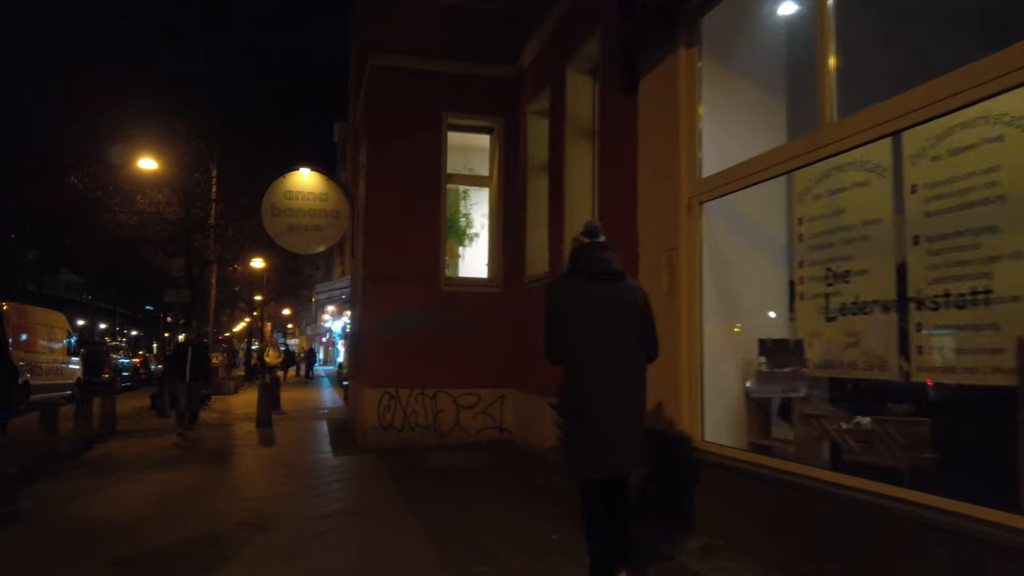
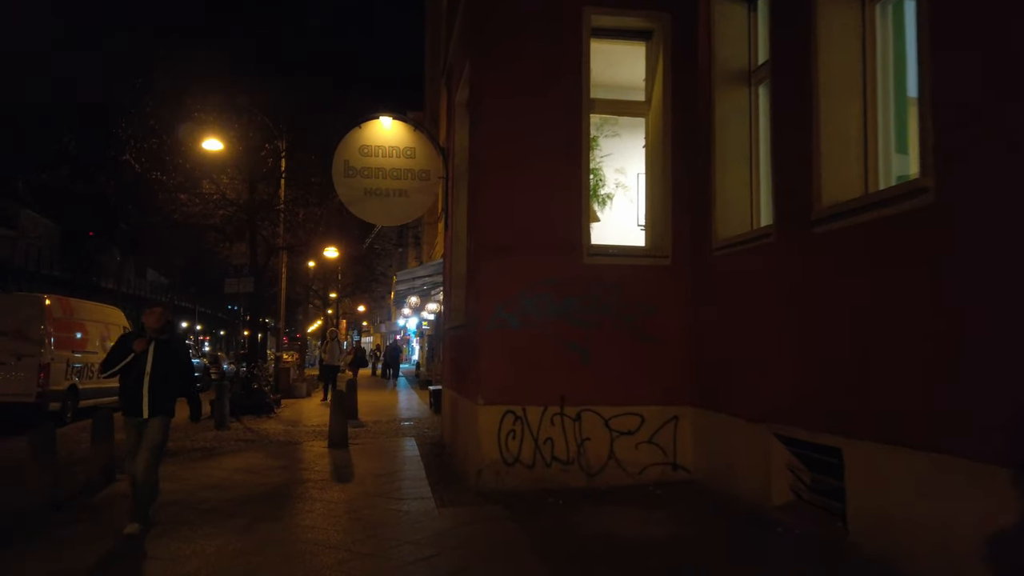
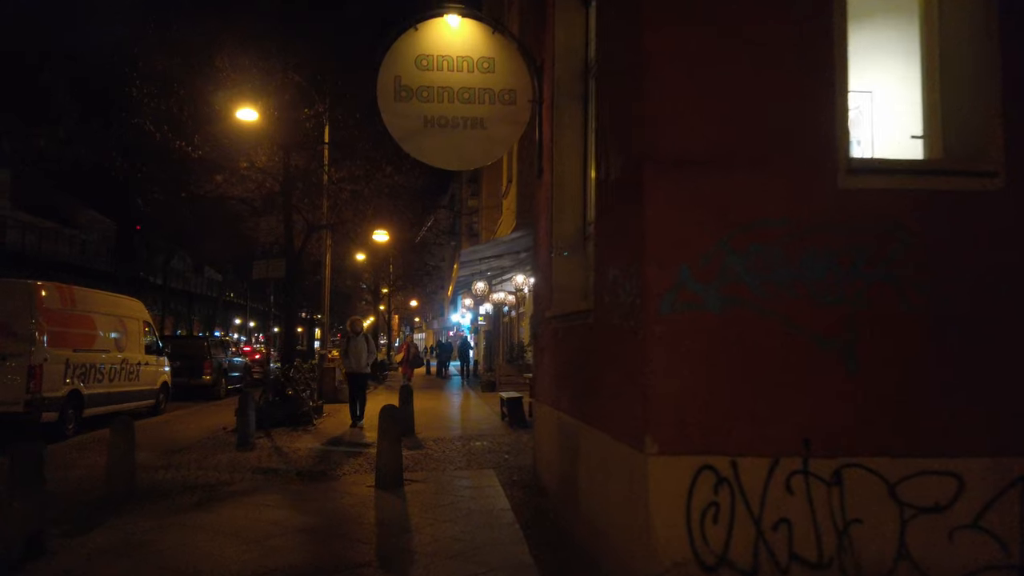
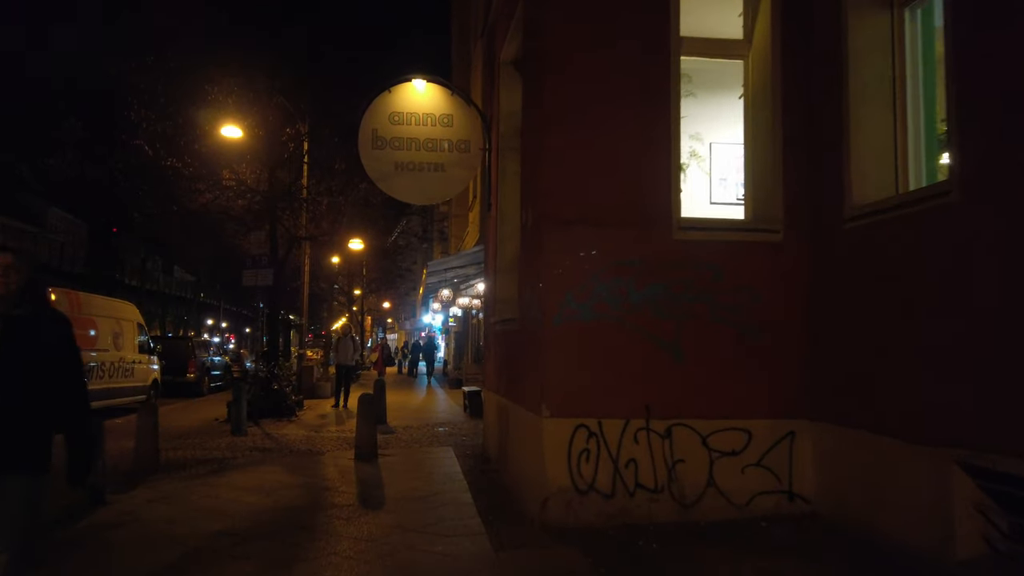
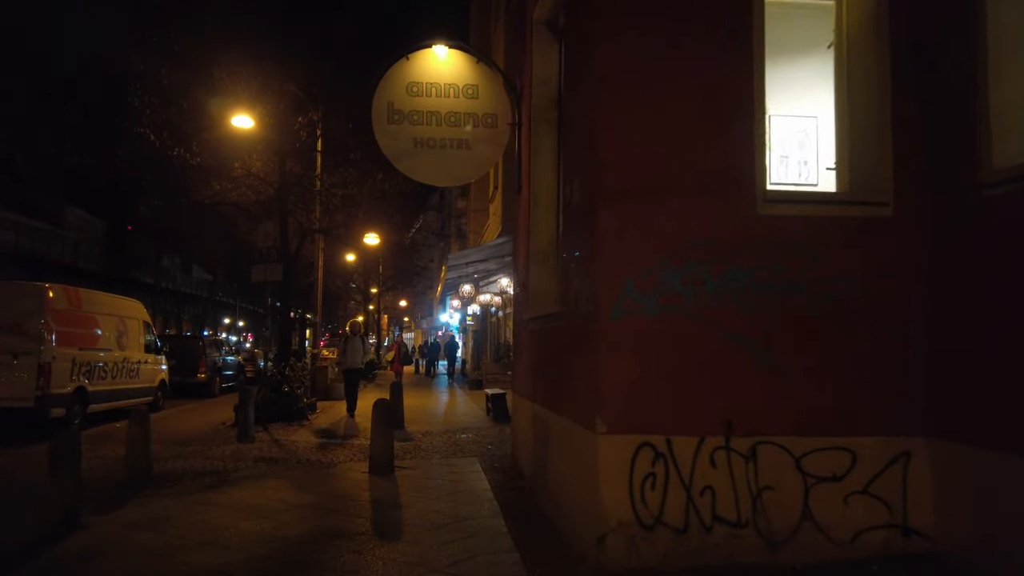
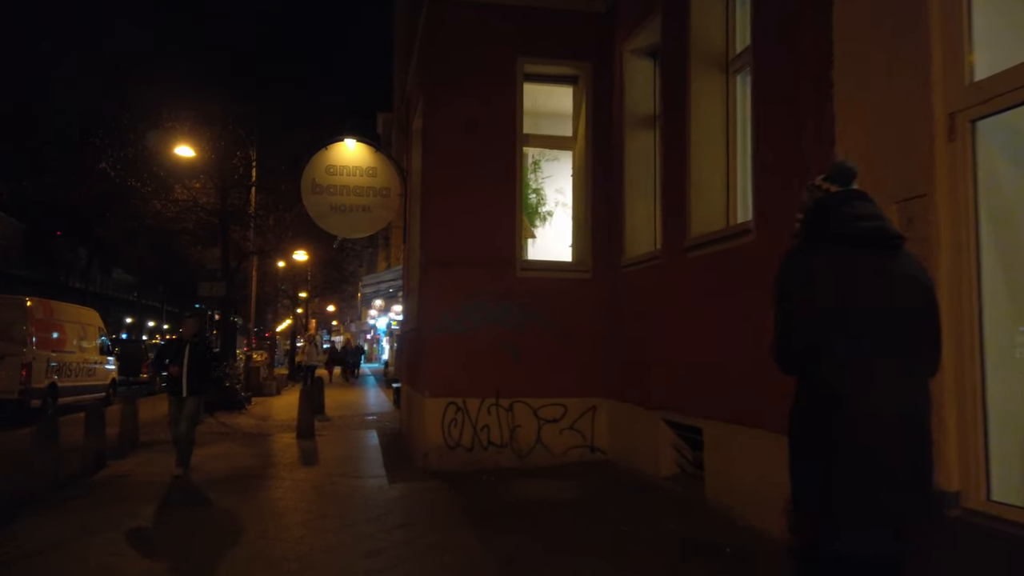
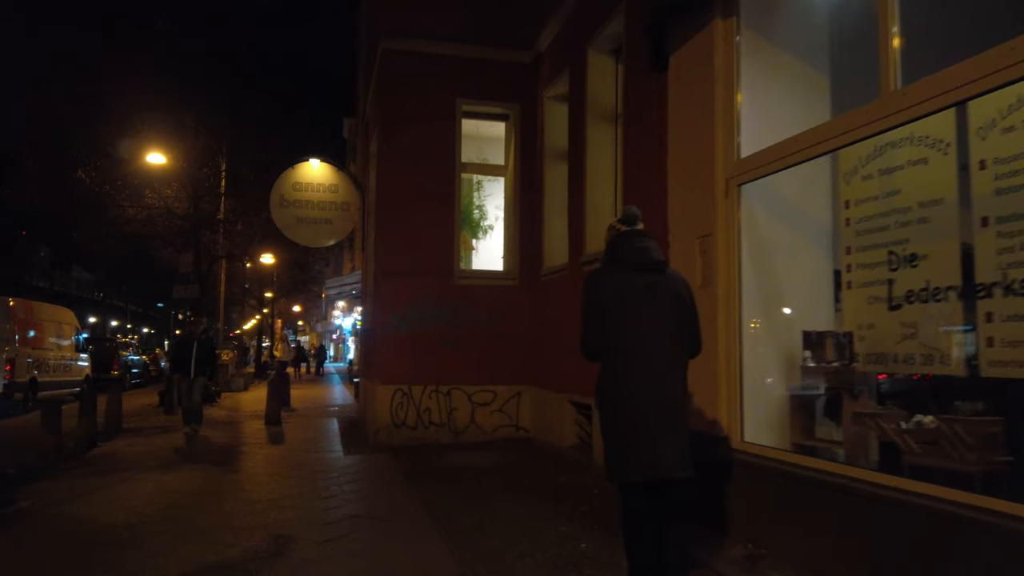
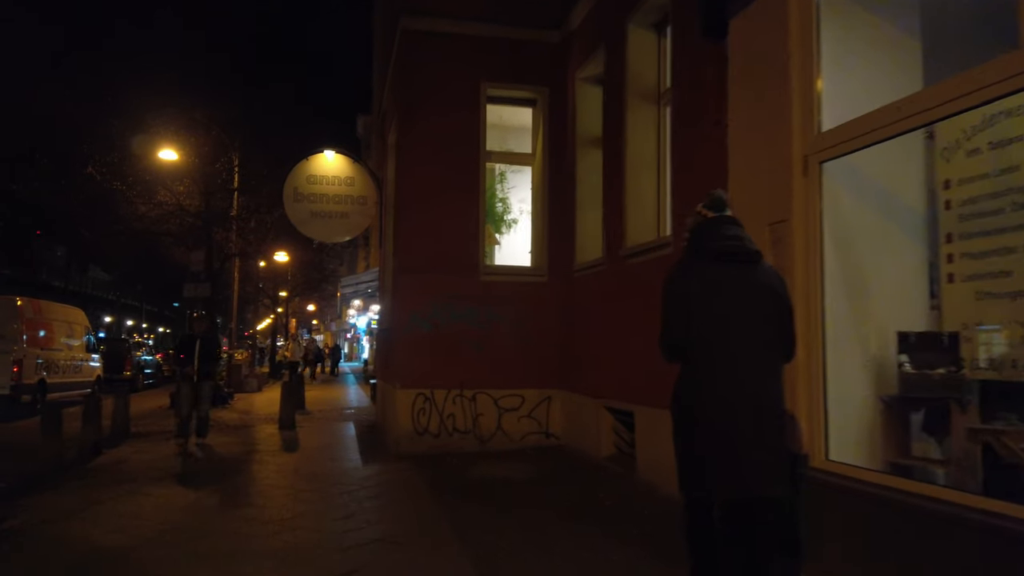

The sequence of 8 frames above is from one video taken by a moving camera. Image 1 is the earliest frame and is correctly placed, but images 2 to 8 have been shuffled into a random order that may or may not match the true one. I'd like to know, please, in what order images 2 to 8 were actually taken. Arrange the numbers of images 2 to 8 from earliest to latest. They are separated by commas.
7, 8, 6, 2, 4, 5, 3
